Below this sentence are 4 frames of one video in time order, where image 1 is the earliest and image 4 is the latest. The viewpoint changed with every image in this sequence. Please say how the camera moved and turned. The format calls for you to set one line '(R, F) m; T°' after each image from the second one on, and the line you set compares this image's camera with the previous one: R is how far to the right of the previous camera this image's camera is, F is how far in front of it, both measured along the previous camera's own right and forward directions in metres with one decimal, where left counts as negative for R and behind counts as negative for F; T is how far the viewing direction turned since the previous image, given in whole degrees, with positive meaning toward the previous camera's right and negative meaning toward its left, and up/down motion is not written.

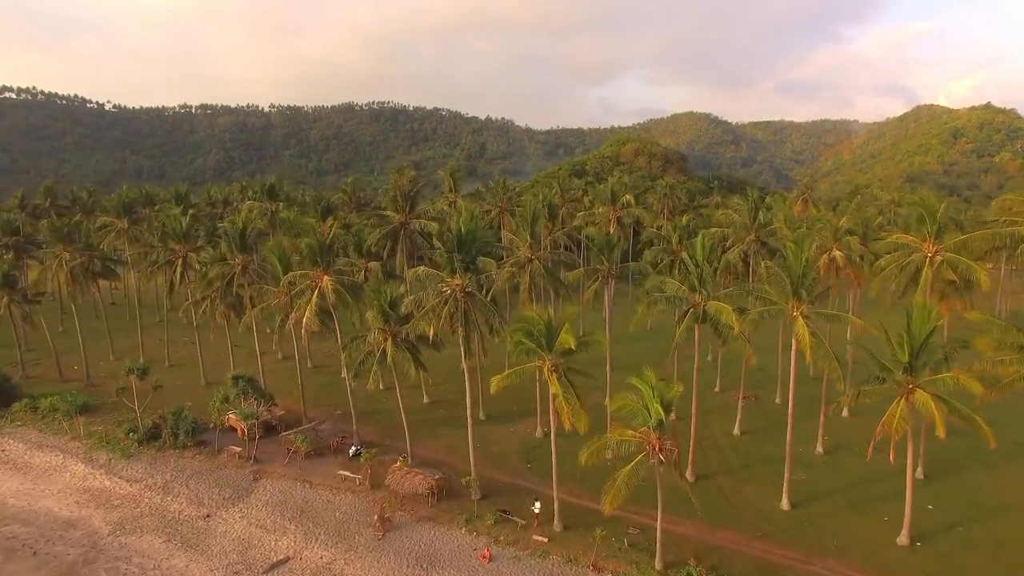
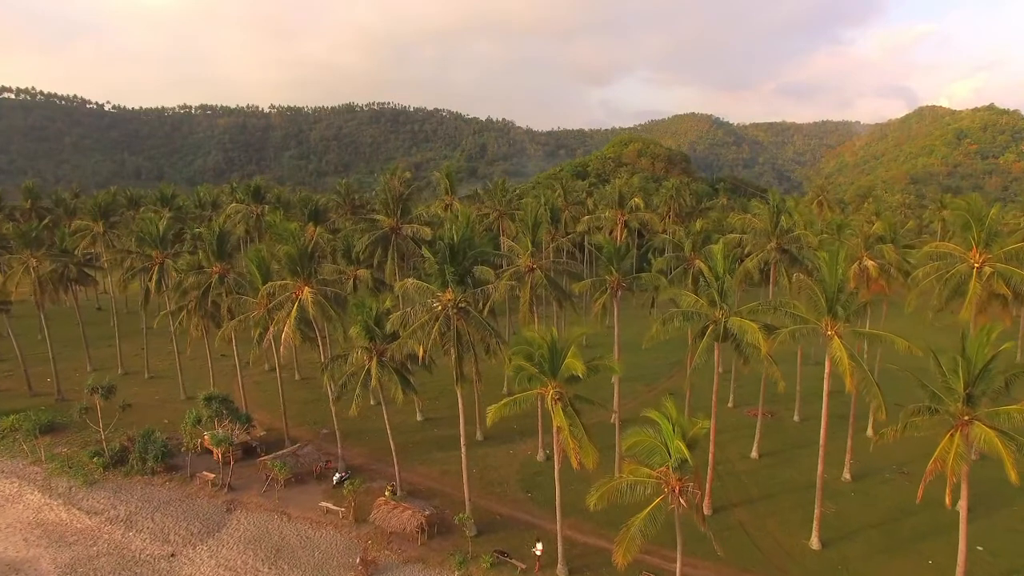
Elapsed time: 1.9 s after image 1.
(+0.1, +2.7) m; 0°
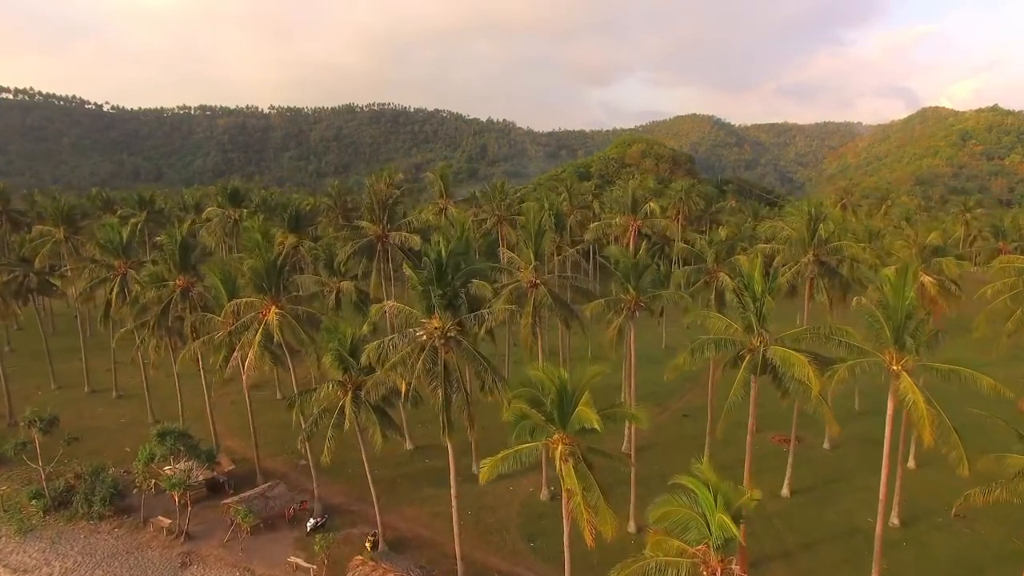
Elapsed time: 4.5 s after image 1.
(0.0, +3.7) m; 0°
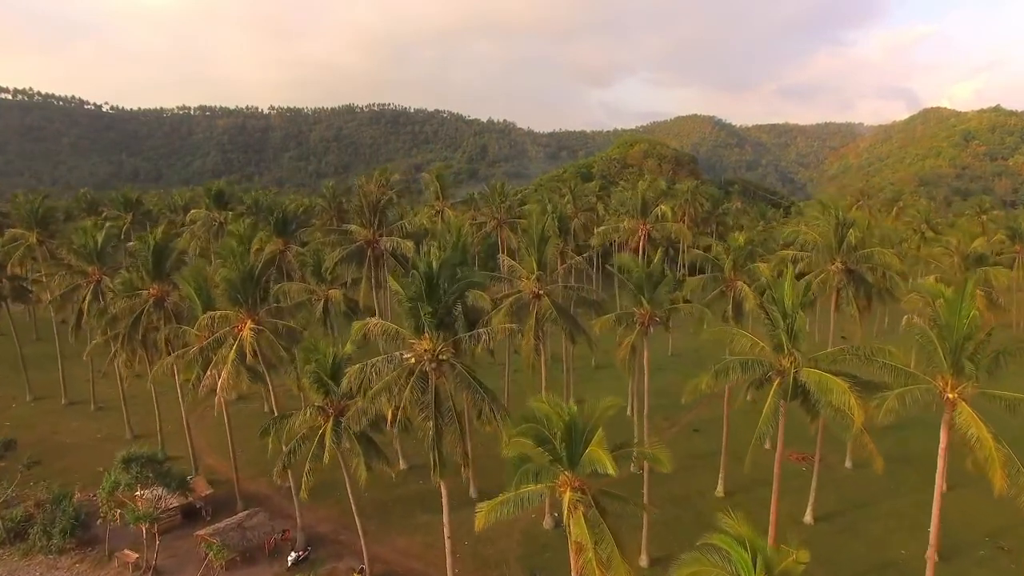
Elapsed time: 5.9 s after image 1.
(0.0, +2.2) m; 0°
